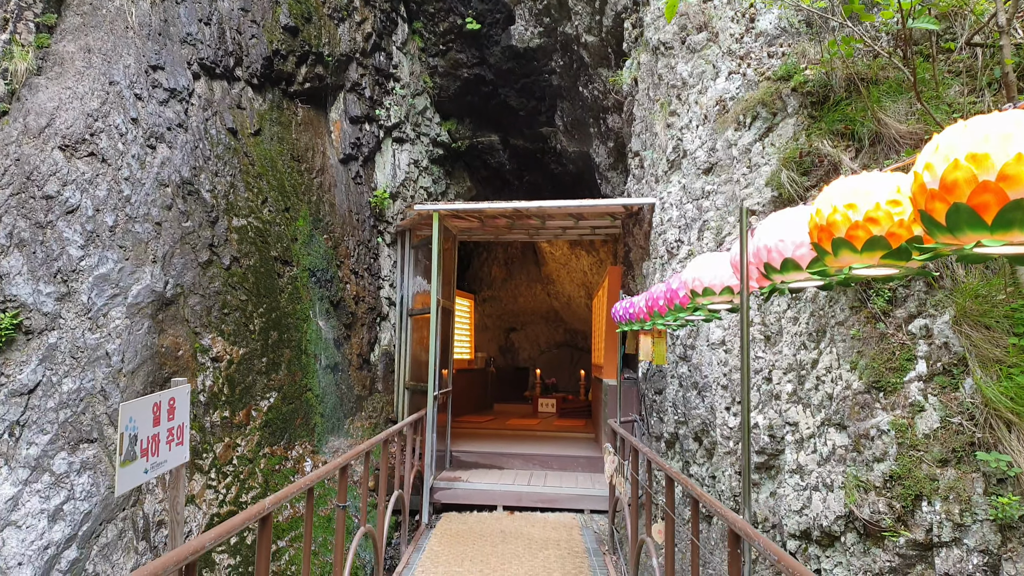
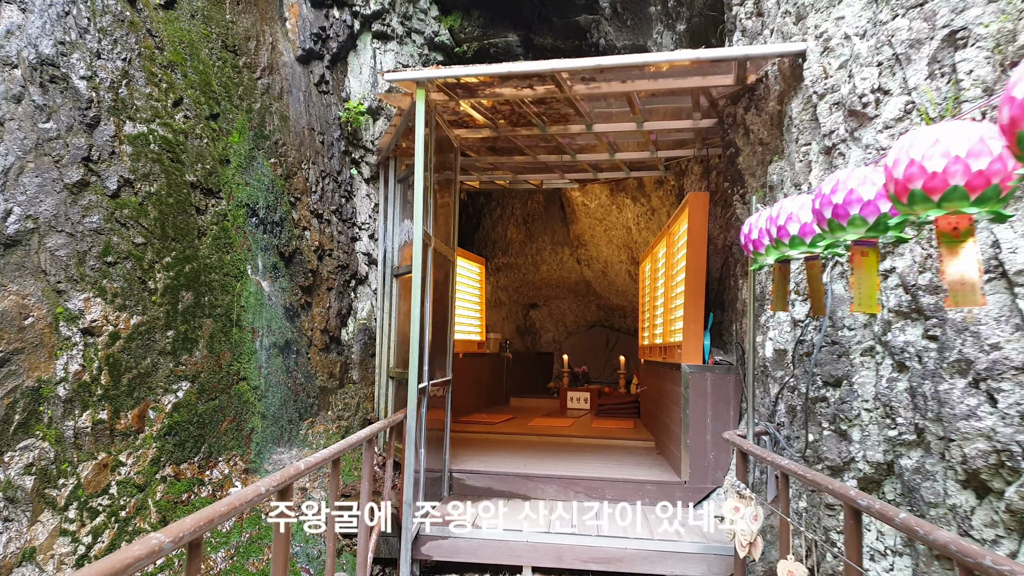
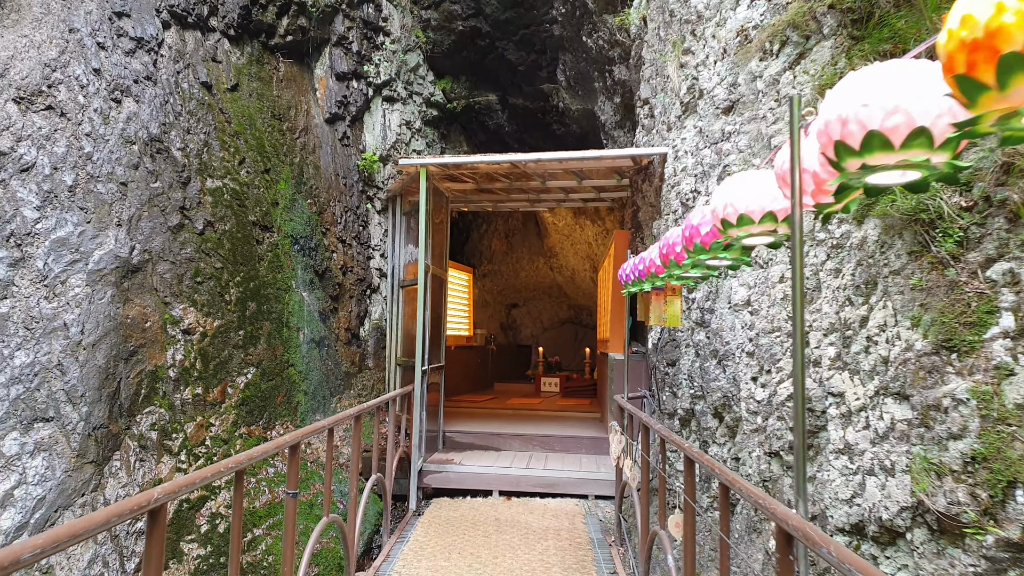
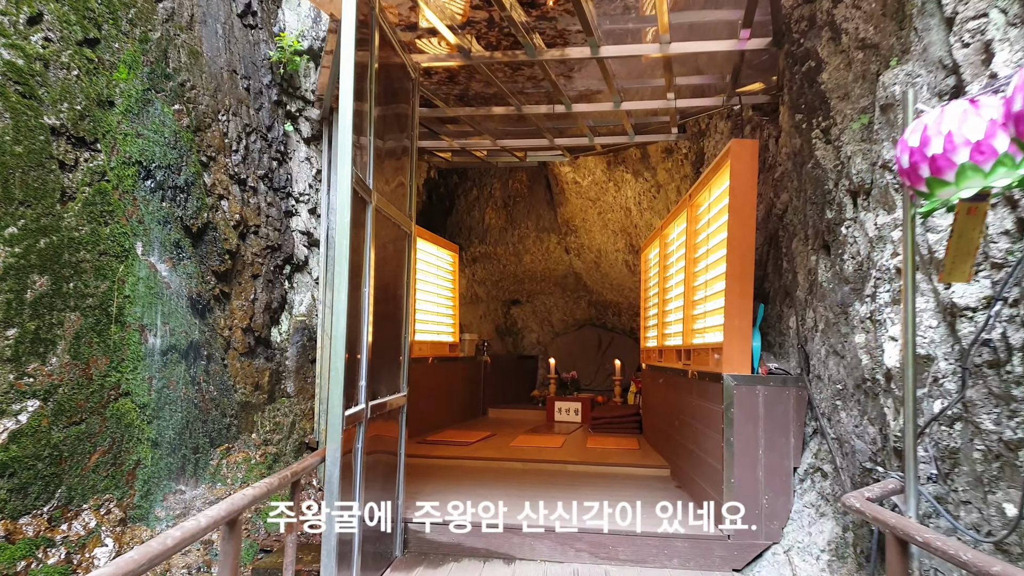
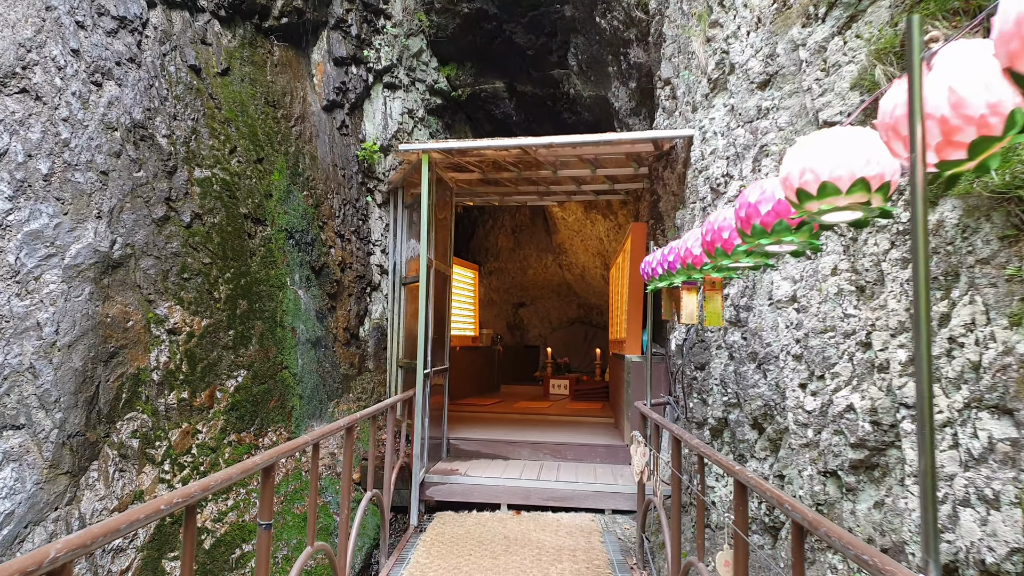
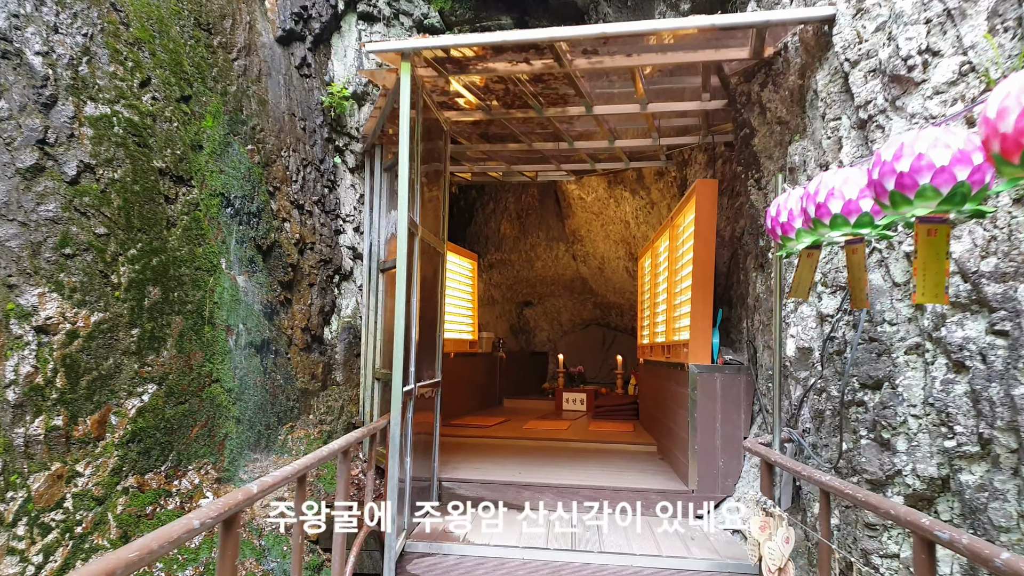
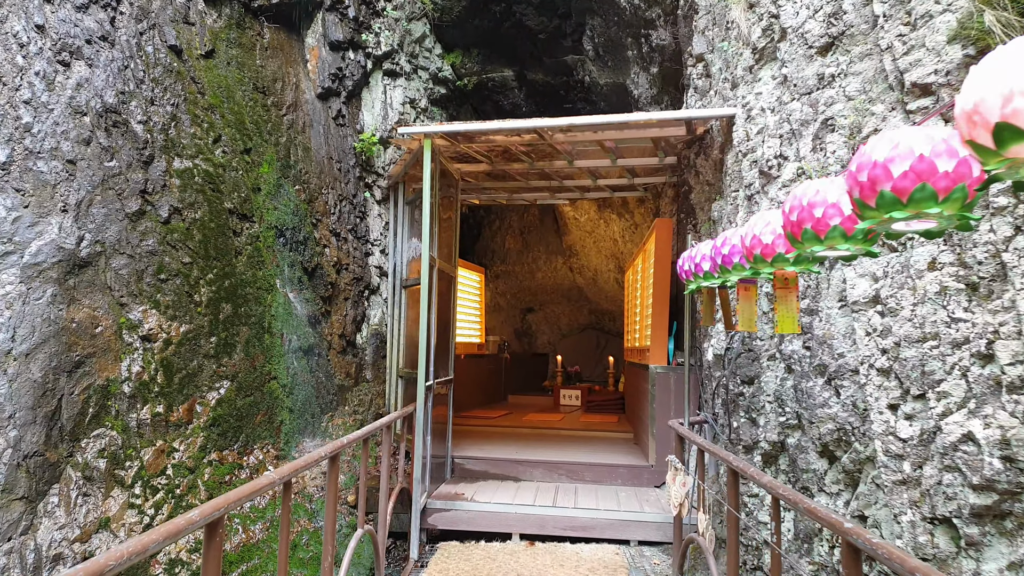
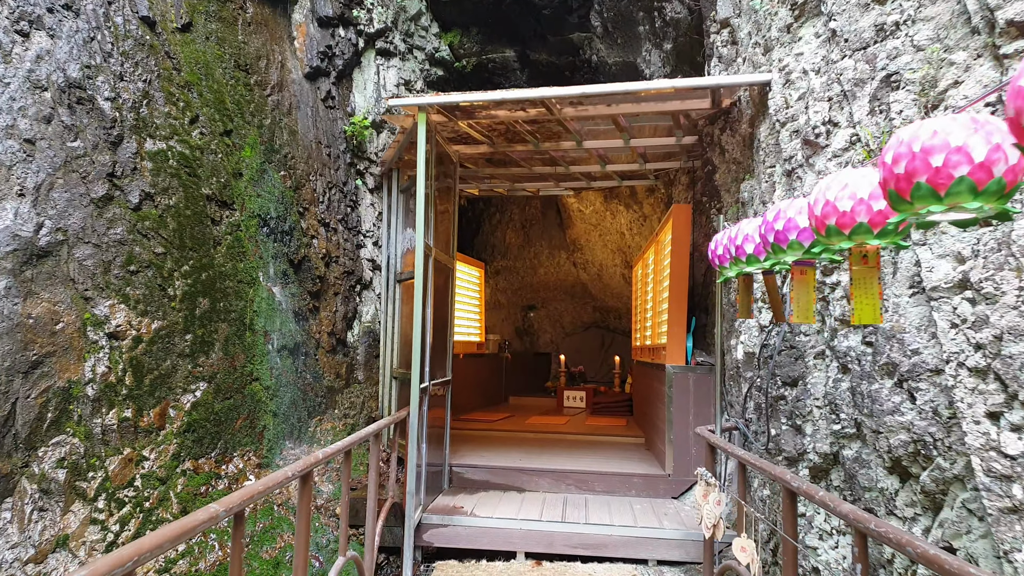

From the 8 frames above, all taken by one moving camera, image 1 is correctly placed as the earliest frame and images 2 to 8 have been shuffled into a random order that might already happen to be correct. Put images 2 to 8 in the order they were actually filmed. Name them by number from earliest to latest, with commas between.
3, 5, 7, 8, 2, 6, 4
